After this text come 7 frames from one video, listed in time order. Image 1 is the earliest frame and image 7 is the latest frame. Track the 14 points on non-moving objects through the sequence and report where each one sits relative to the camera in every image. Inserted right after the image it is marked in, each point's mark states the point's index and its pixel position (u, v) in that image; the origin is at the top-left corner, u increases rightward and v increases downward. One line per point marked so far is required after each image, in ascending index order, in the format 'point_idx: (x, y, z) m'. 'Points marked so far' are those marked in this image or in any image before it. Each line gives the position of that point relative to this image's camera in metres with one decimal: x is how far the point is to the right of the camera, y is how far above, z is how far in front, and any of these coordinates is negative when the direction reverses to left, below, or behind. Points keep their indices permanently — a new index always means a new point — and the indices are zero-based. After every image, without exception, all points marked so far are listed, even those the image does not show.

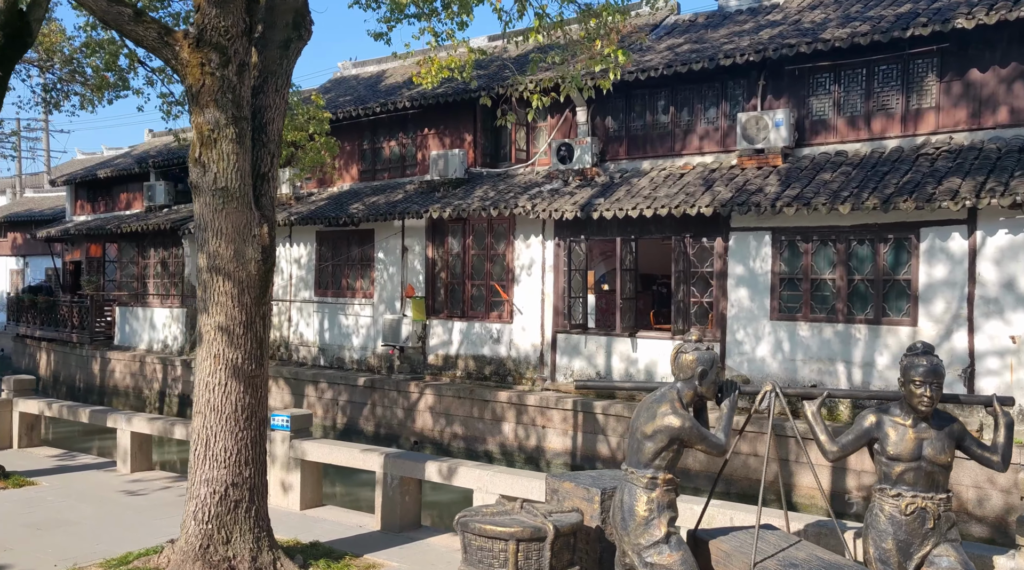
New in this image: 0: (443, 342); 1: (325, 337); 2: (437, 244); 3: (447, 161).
0: (-1.0, -0.9, +15.2) m
1: (-3.3, -0.9, +17.1) m
2: (-1.1, +0.6, +15.5) m
3: (-0.9, +2.0, +15.8) m
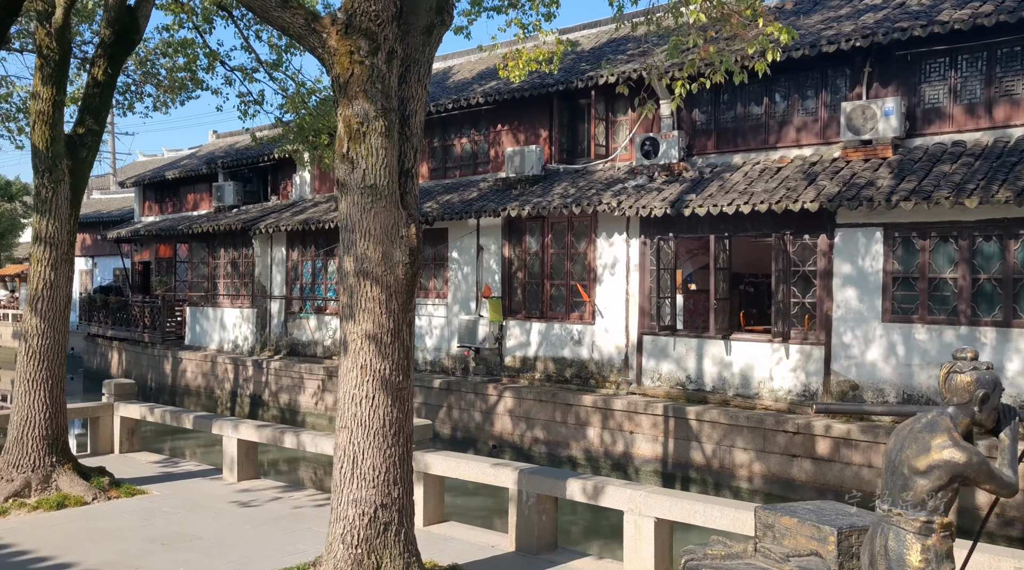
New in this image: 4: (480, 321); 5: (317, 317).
0: (+0.3, -0.9, +14.9) m
1: (-1.9, -0.9, +16.8) m
2: (+0.1, +0.7, +15.2) m
3: (+0.3, +2.0, +15.4) m
4: (-0.3, -0.6, +15.7) m
5: (-3.7, -0.6, +18.6) m
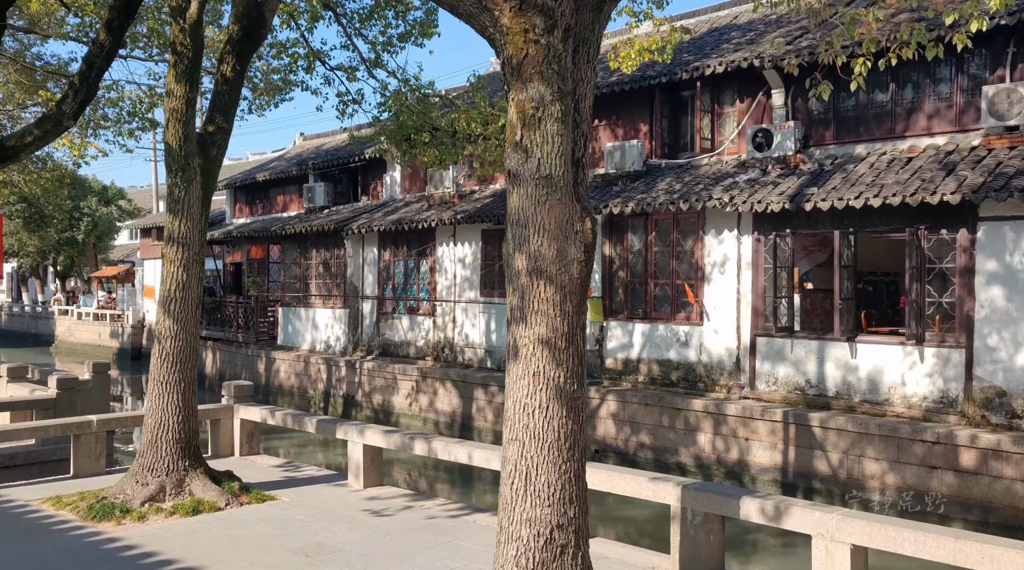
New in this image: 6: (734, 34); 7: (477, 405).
0: (+1.8, -0.9, +14.5) m
1: (-0.3, -0.9, +16.6) m
2: (+1.7, +0.7, +14.8) m
3: (+1.8, +2.0, +15.0) m
4: (+1.3, -0.6, +15.3) m
5: (-1.9, -0.6, +18.5) m
6: (+3.1, +3.5, +13.8) m
7: (-0.5, -2.0, +16.3) m
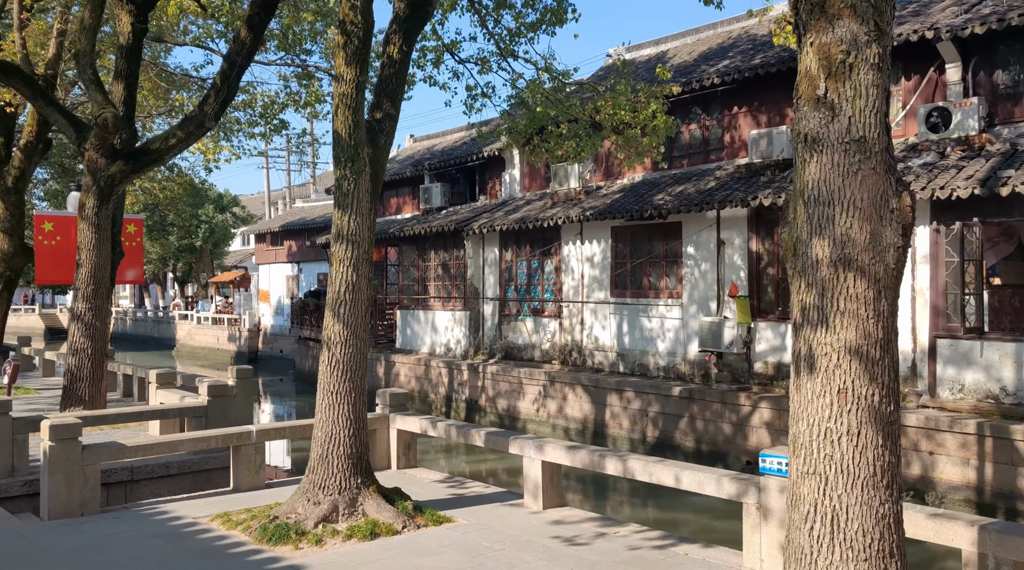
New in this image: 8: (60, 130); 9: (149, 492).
0: (+3.7, -0.9, +13.5) m
1: (+1.9, -0.9, +15.8) m
2: (+3.6, +0.7, +13.8) m
3: (+3.8, +2.1, +14.0) m
4: (+3.3, -0.6, +14.4) m
5: (+0.4, -0.6, +17.9) m
6: (+5.0, +3.5, +12.7) m
7: (+1.7, -2.0, +15.6) m
8: (-5.0, +1.7, +10.8) m
9: (-3.3, -1.9, +9.0) m
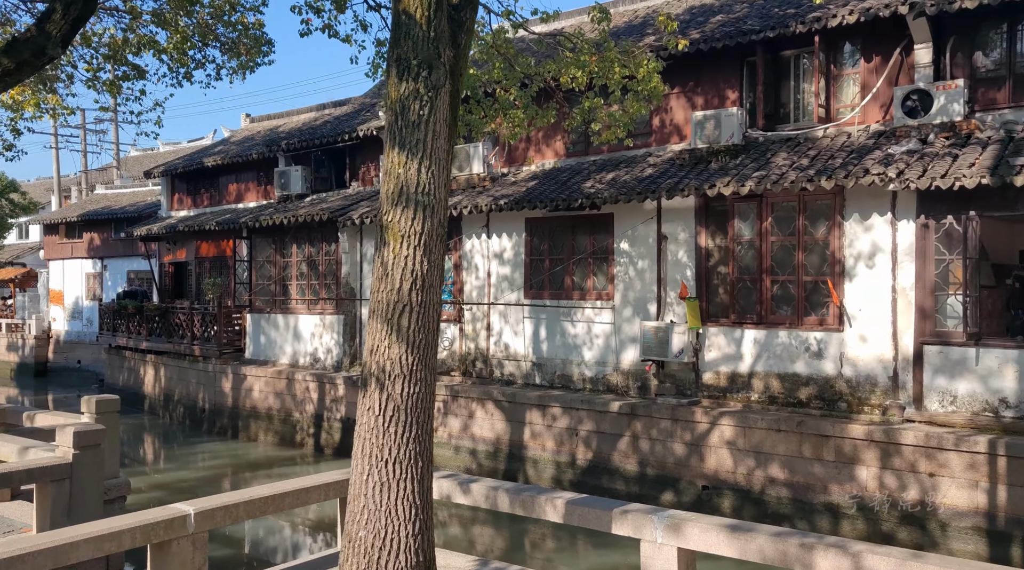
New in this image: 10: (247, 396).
0: (+2.7, -0.9, +12.1) m
1: (+0.4, -0.9, +14.0) m
2: (+2.6, +0.7, +12.4) m
3: (+2.7, +2.1, +12.6) m
4: (+2.1, -0.6, +12.9) m
5: (-1.4, -0.6, +15.7) m
6: (+4.1, +3.5, +11.5) m
7: (+0.3, -2.0, +13.7) m
8: (-5.2, +1.7, +7.7) m
9: (-3.3, -1.9, +6.3) m
10: (-4.8, -2.0, +17.8) m
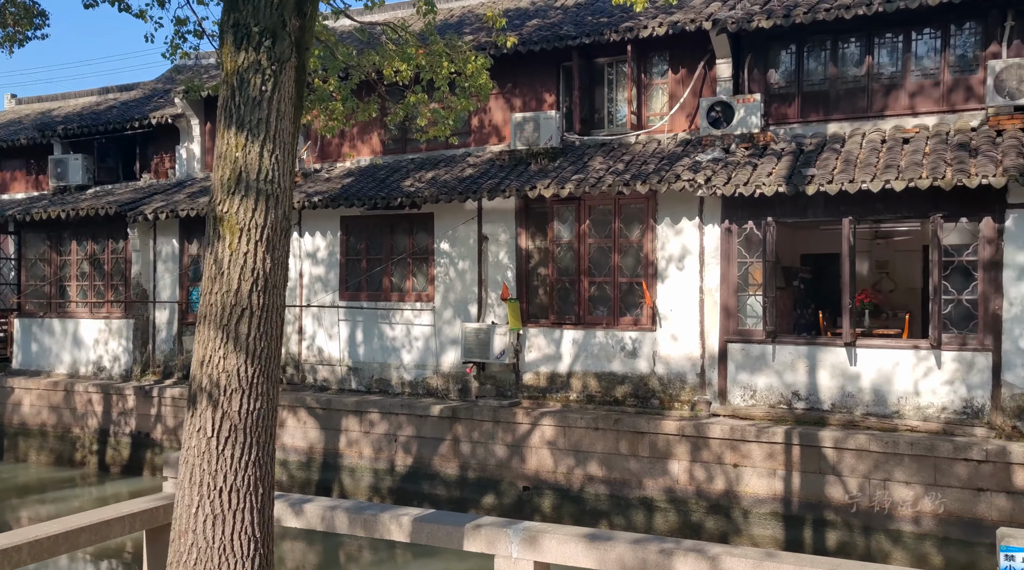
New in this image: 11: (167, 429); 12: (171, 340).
0: (+0.5, -0.9, +12.2) m
1: (-2.1, -0.9, +13.5) m
2: (+0.3, +0.7, +12.5) m
3: (+0.4, +2.1, +12.7) m
4: (-0.2, -0.6, +12.8) m
5: (-4.3, -0.6, +14.7) m
6: (+2.0, +3.5, +12.0) m
7: (-2.2, -2.0, +13.2) m
8: (-6.2, +1.7, +6.1) m
9: (-3.9, -1.9, +5.2) m
10: (-8.1, -2.0, +16.0) m
11: (-5.0, -2.1, +14.3) m
12: (-5.4, -0.9, +15.3) m
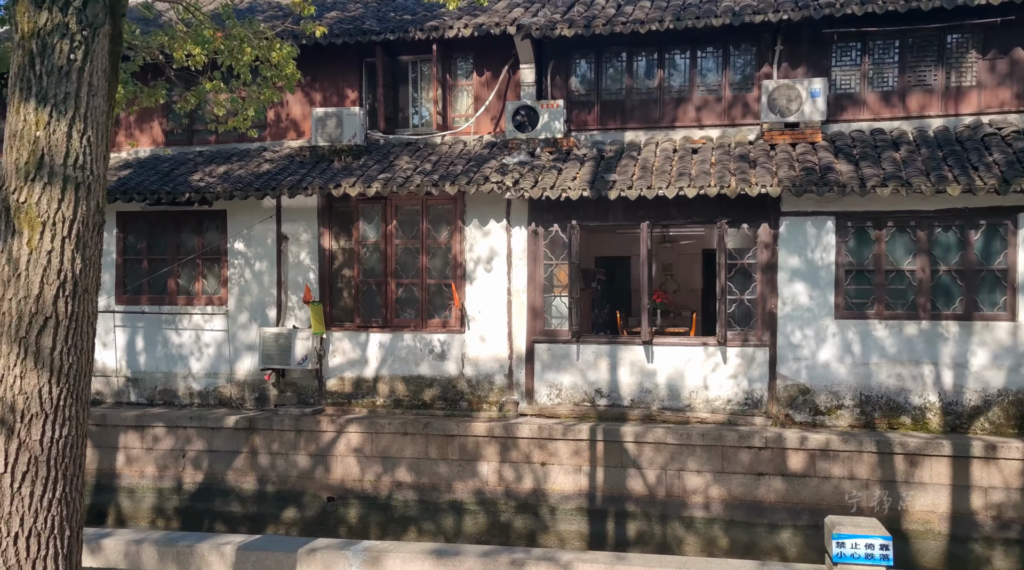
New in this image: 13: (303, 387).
0: (-1.8, -0.9, +11.8) m
1: (-4.7, -1.0, +12.3) m
2: (-2.0, +0.6, +12.0) m
3: (-2.0, +2.0, +12.3) m
4: (-2.6, -0.6, +12.2) m
5: (-7.1, -0.7, +12.9) m
6: (-0.3, +3.5, +12.0) m
7: (-4.7, -2.1, +12.0) m
8: (-6.4, +1.7, +4.0) m
9: (-4.0, -1.9, +3.8) m
10: (-11.1, -2.1, +13.0) m
11: (-7.6, -2.1, +12.2) m
12: (-8.3, -0.9, +13.1) m
13: (-2.4, -1.2, +11.9) m
